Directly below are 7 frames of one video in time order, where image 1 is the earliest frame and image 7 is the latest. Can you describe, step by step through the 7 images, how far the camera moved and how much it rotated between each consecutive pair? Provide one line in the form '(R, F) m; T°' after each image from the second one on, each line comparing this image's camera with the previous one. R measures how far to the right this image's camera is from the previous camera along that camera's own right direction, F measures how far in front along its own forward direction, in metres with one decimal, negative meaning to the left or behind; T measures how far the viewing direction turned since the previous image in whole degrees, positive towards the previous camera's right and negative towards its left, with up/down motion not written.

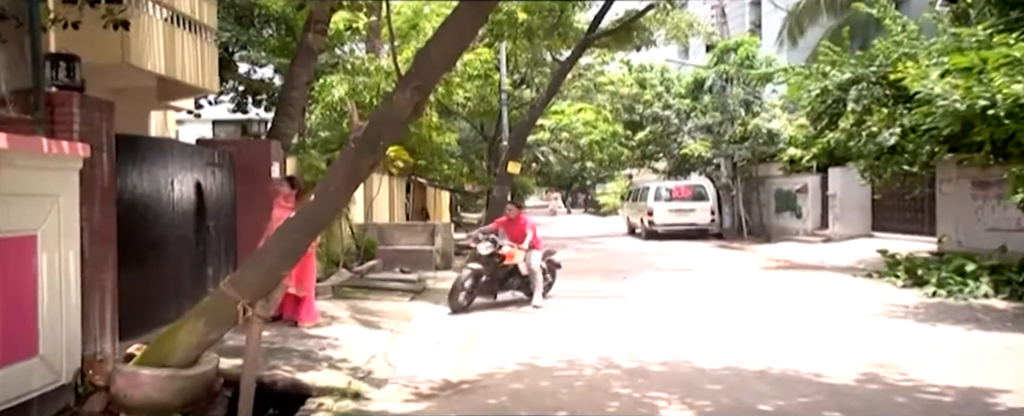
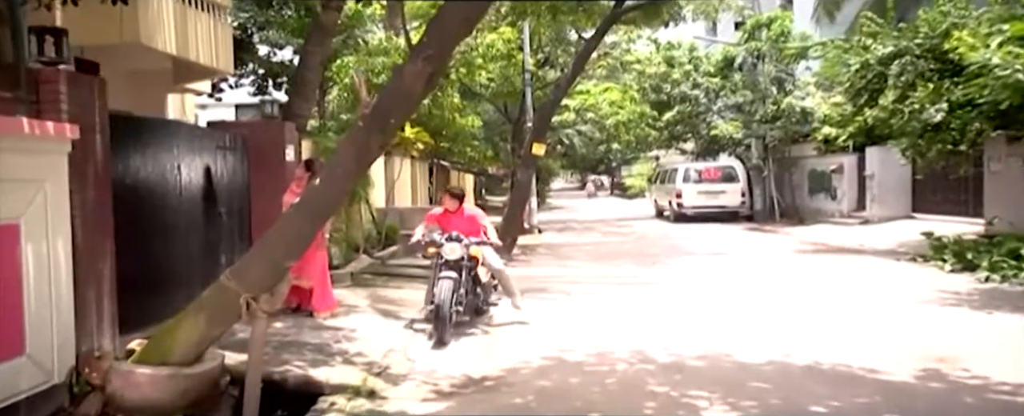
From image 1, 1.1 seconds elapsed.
(0.0, +0.4) m; -2°
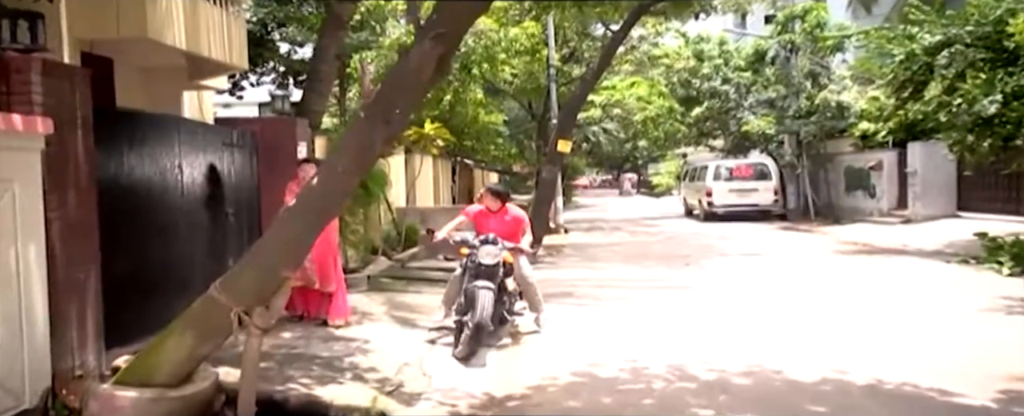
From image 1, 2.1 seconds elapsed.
(0.0, +0.5) m; -2°
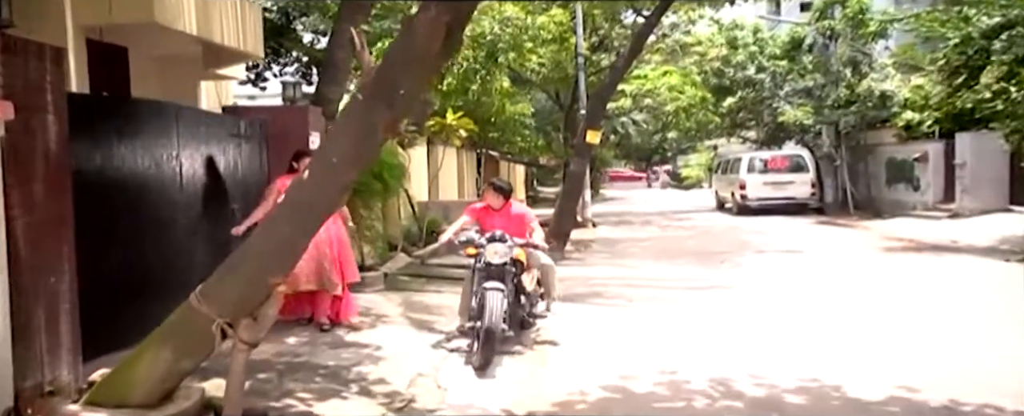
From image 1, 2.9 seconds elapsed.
(0.0, +0.5) m; -2°
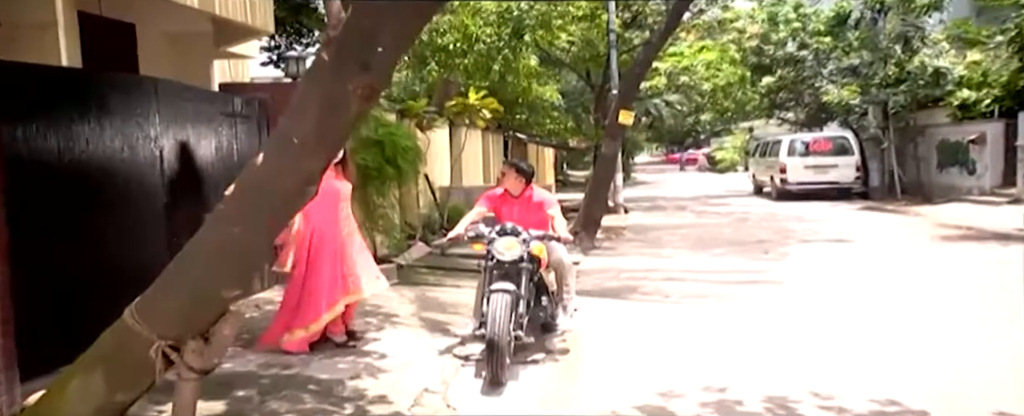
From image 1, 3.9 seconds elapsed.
(0.0, +0.7) m; -2°
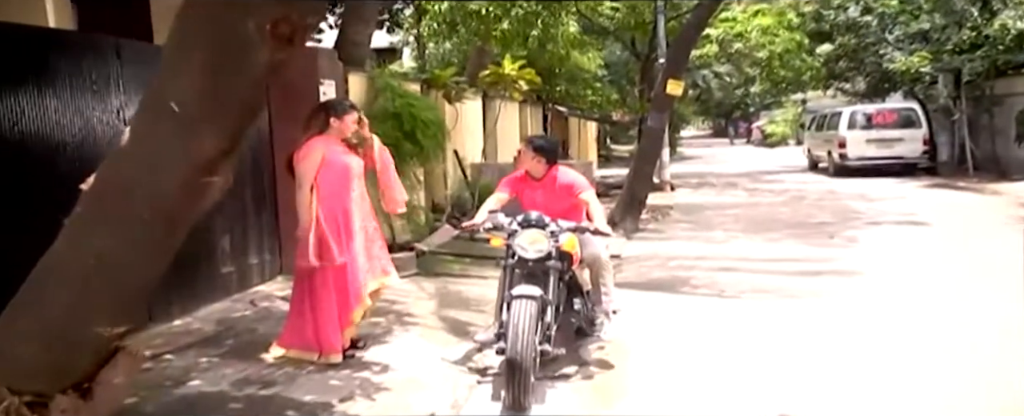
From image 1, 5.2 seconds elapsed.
(+0.1, +0.8) m; -3°
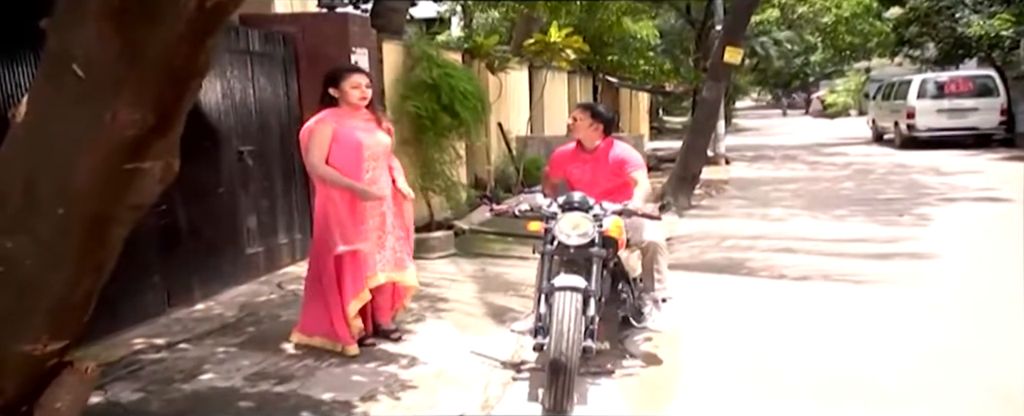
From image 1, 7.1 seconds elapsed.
(0.0, +0.4) m; -4°
